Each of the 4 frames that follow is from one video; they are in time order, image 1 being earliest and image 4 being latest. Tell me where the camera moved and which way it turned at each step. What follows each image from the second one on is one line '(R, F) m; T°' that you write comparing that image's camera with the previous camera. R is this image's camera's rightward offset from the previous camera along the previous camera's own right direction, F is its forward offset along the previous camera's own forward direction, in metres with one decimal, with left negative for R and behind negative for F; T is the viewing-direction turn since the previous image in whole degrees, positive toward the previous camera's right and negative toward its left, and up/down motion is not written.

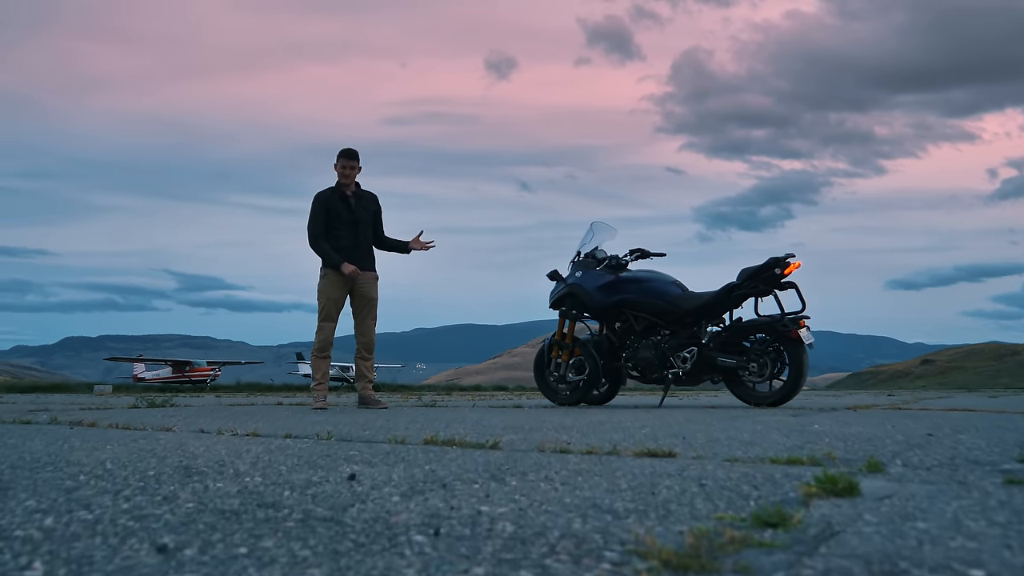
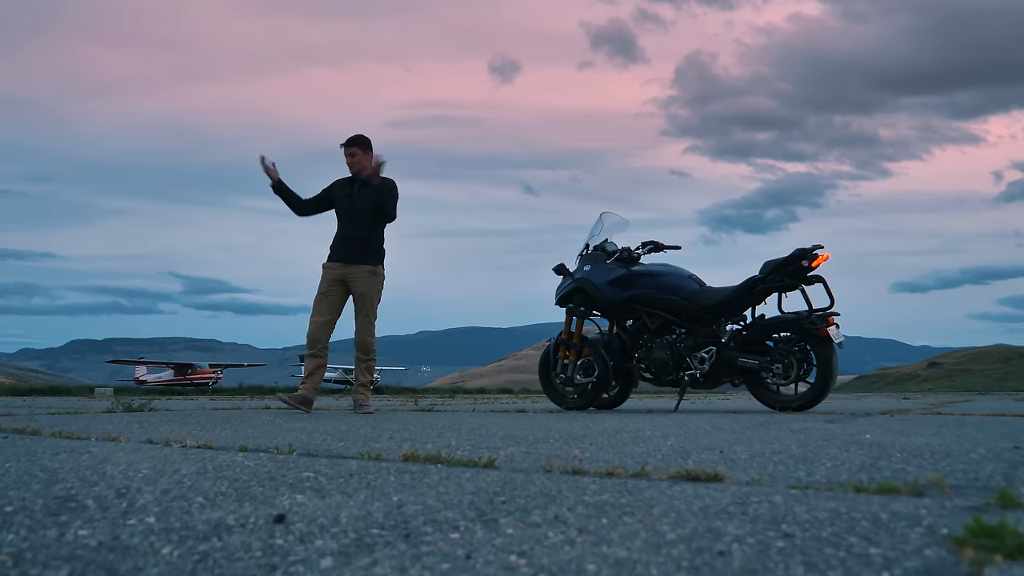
(0.0, +0.8) m; 0°
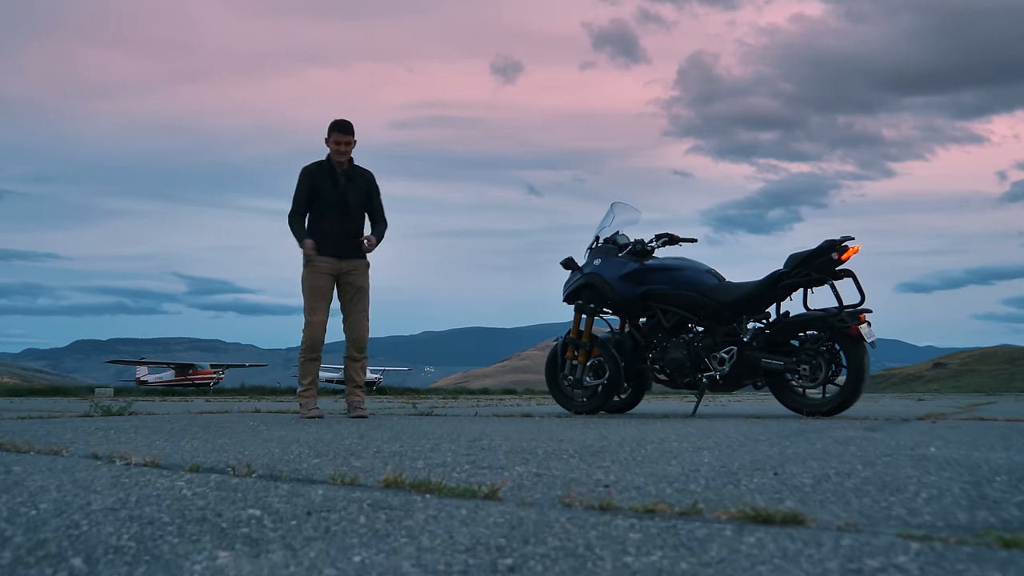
(0.0, +0.7) m; 0°
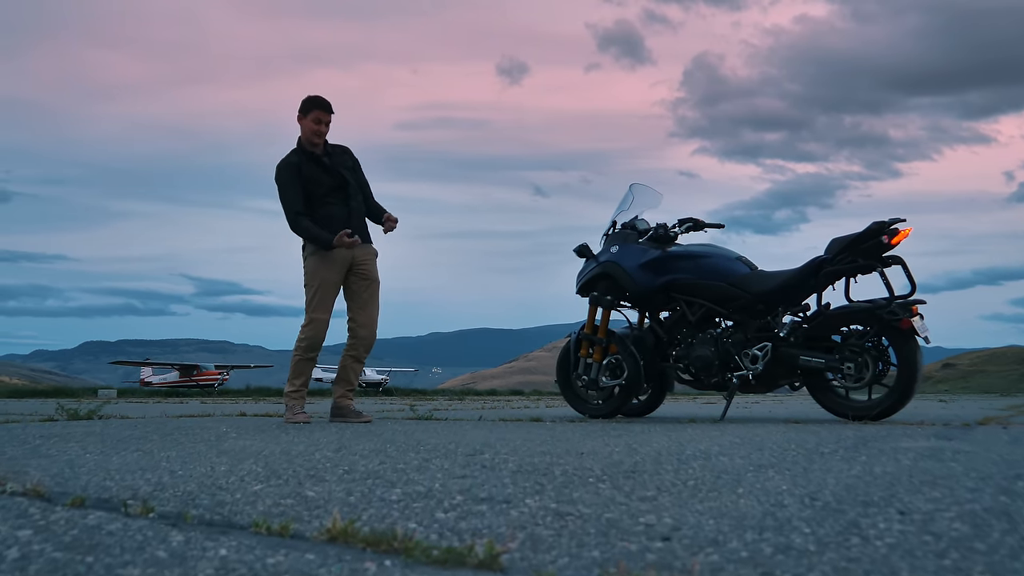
(0.0, +1.0) m; 0°
